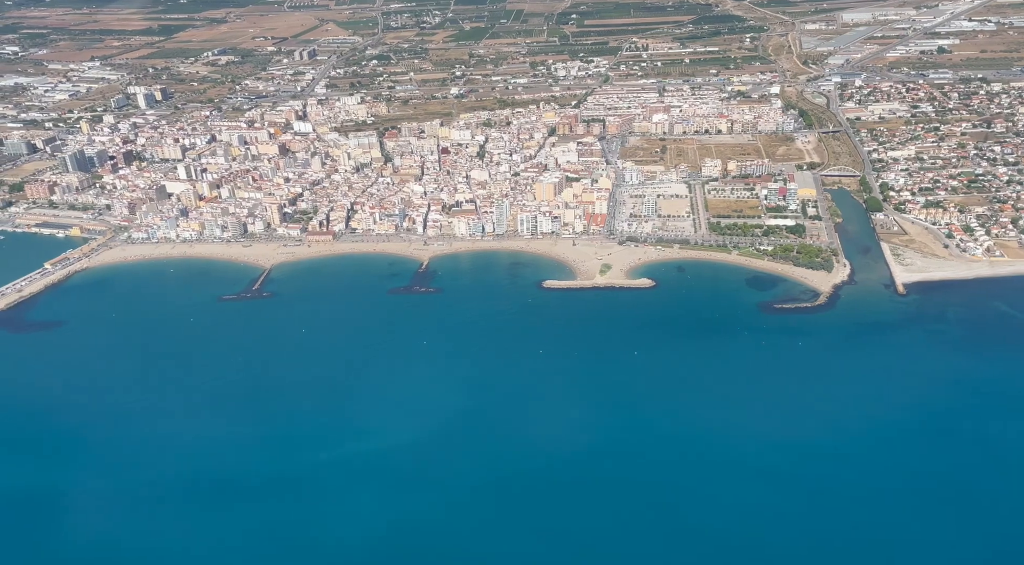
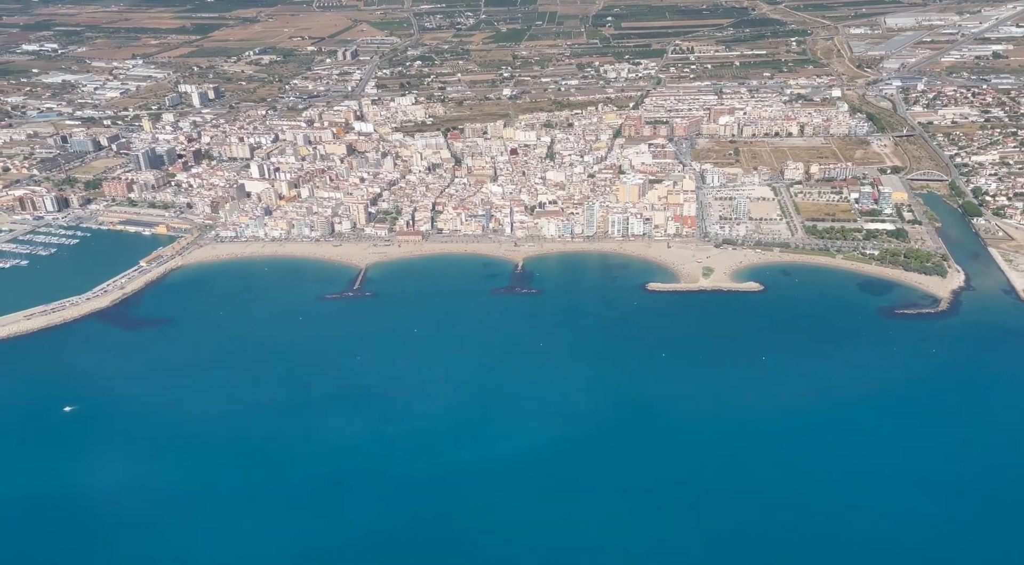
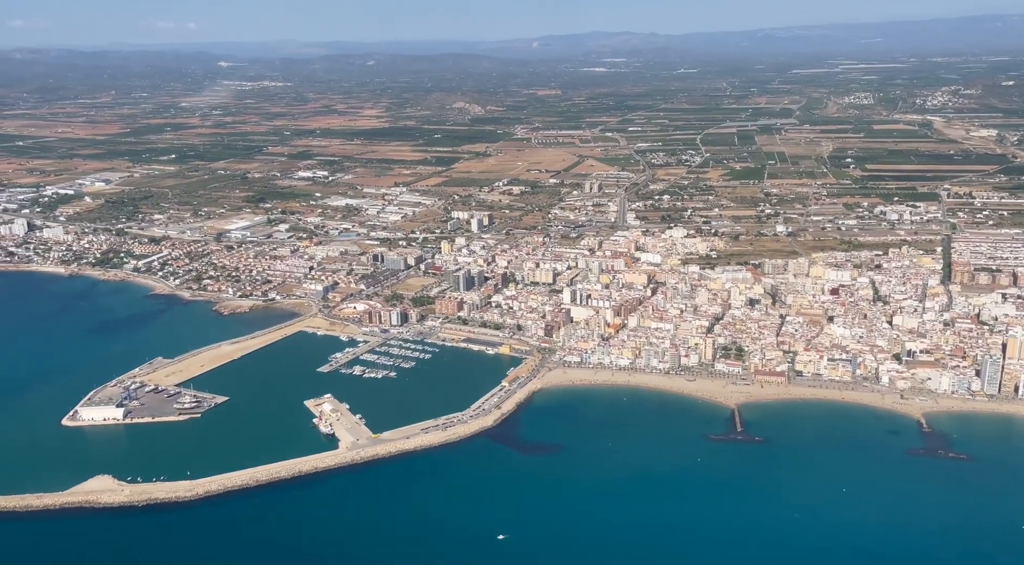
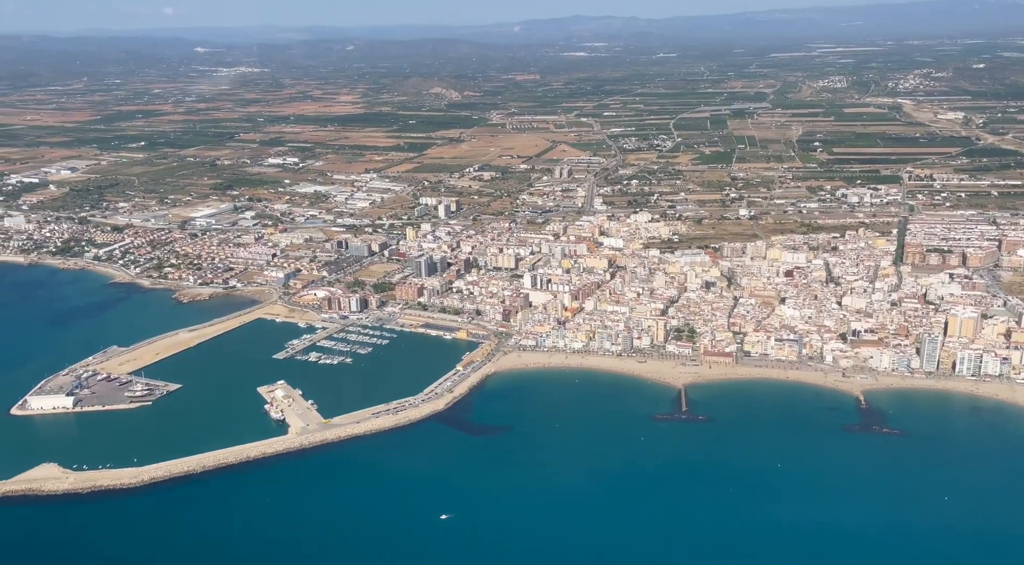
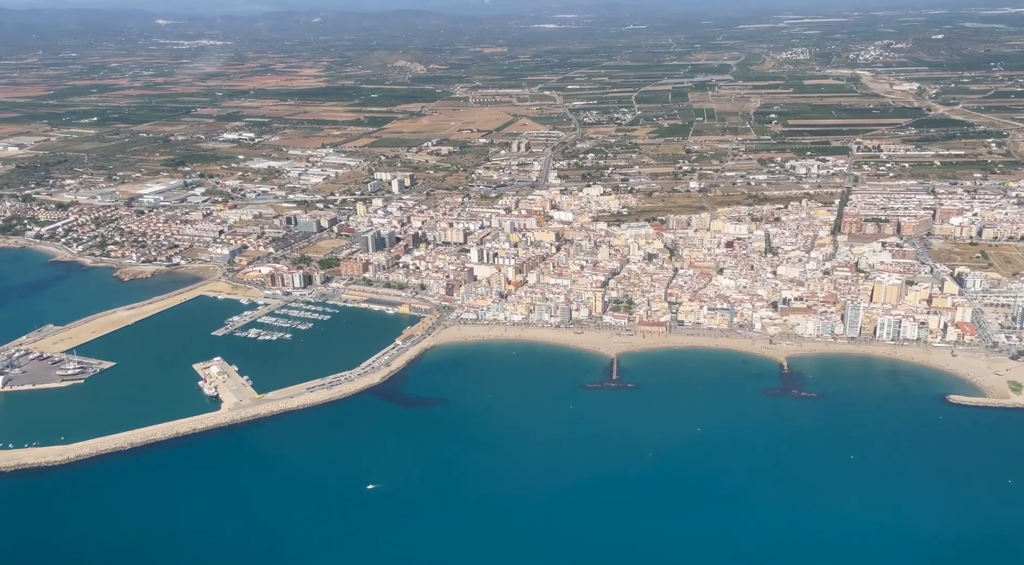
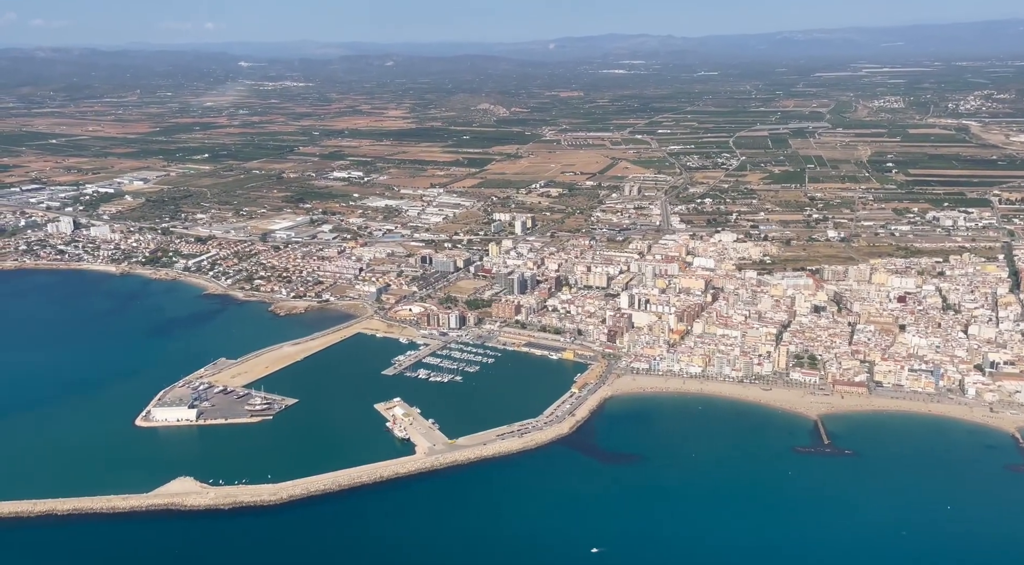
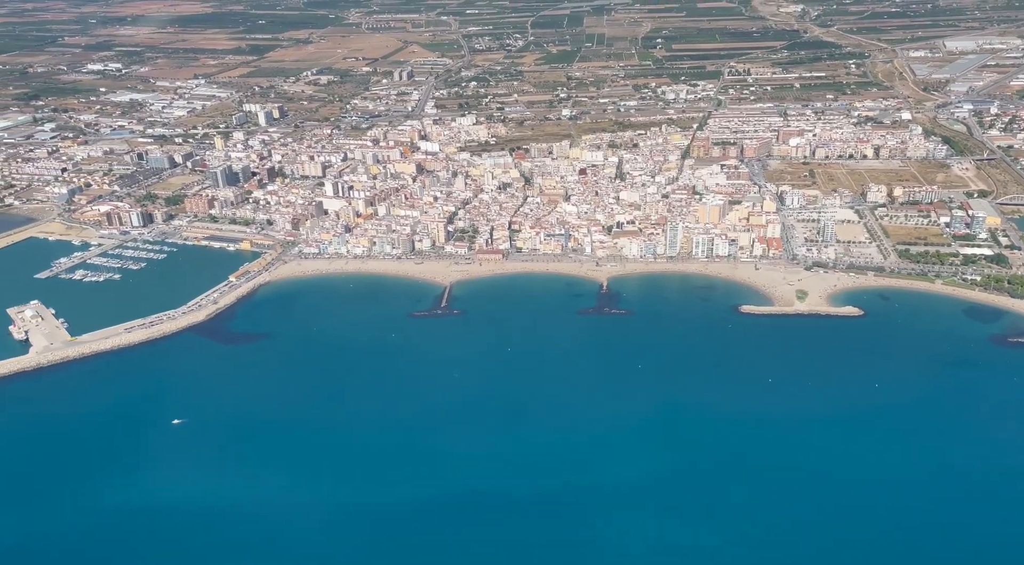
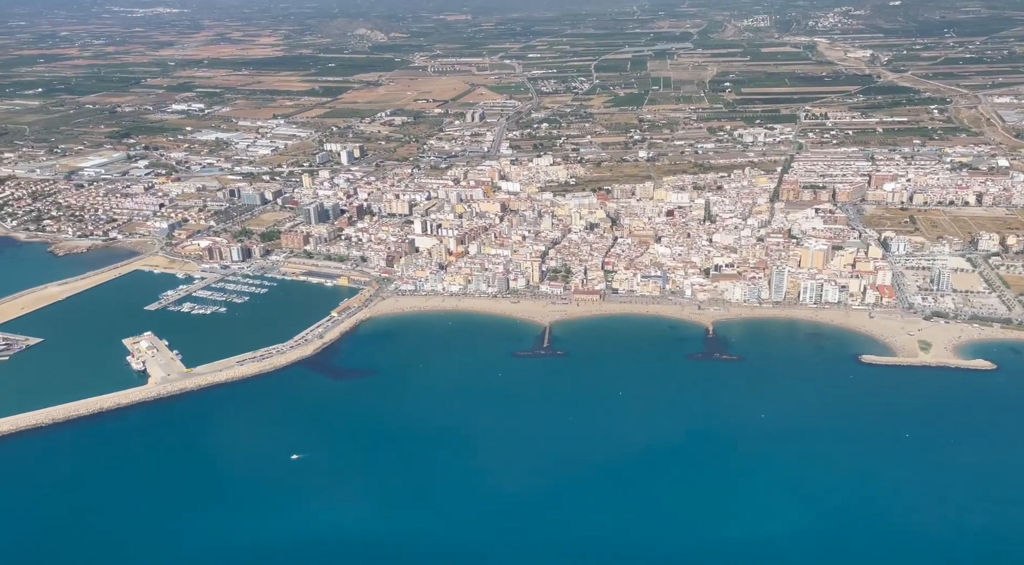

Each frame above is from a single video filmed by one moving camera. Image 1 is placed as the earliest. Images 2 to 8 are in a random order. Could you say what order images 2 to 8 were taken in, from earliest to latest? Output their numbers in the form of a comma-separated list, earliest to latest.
2, 7, 8, 5, 4, 3, 6
